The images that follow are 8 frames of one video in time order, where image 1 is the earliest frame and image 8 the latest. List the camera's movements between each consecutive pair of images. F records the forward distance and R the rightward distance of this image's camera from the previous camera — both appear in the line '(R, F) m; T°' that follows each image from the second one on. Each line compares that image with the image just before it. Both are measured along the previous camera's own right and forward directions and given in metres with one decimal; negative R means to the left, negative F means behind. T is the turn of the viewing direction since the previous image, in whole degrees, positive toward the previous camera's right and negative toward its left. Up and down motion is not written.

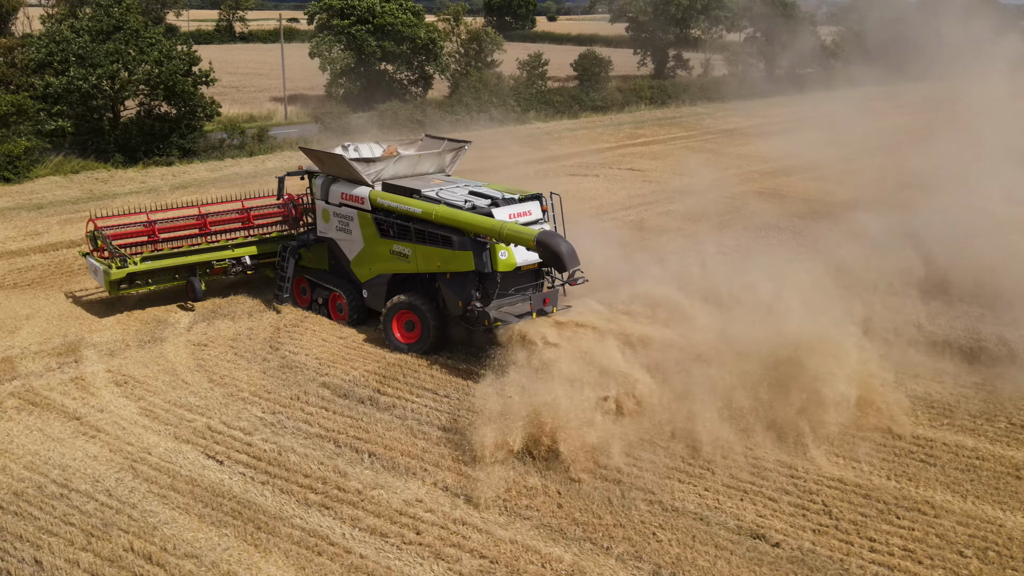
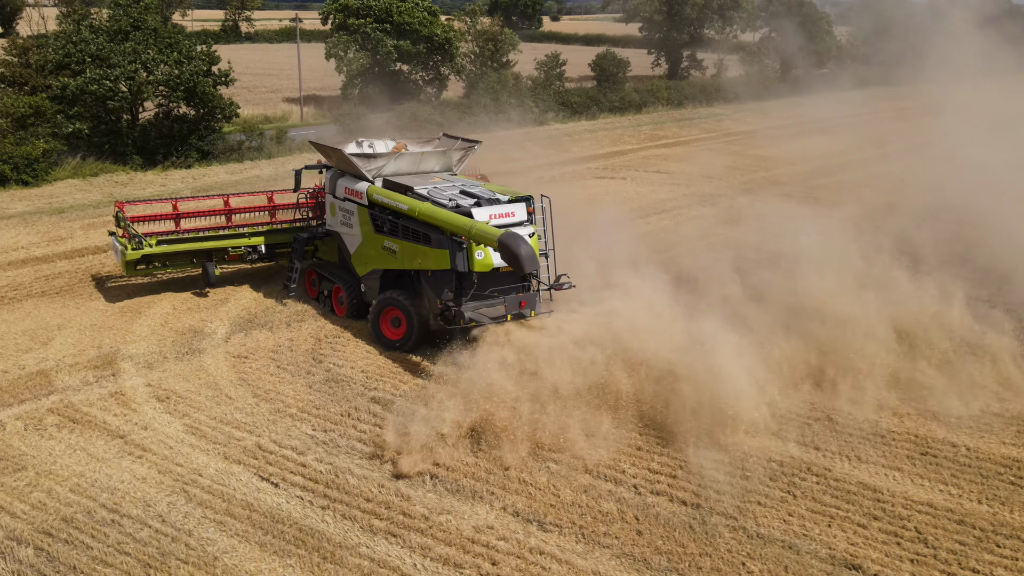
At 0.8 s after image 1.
(-0.7, +0.3) m; 0°
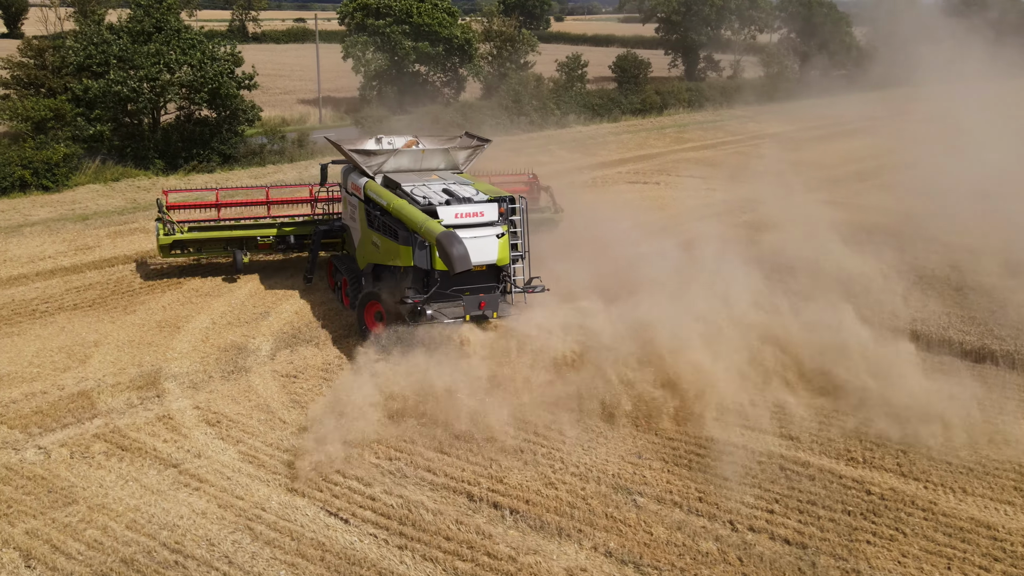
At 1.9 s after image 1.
(-0.9, +0.4) m; 0°
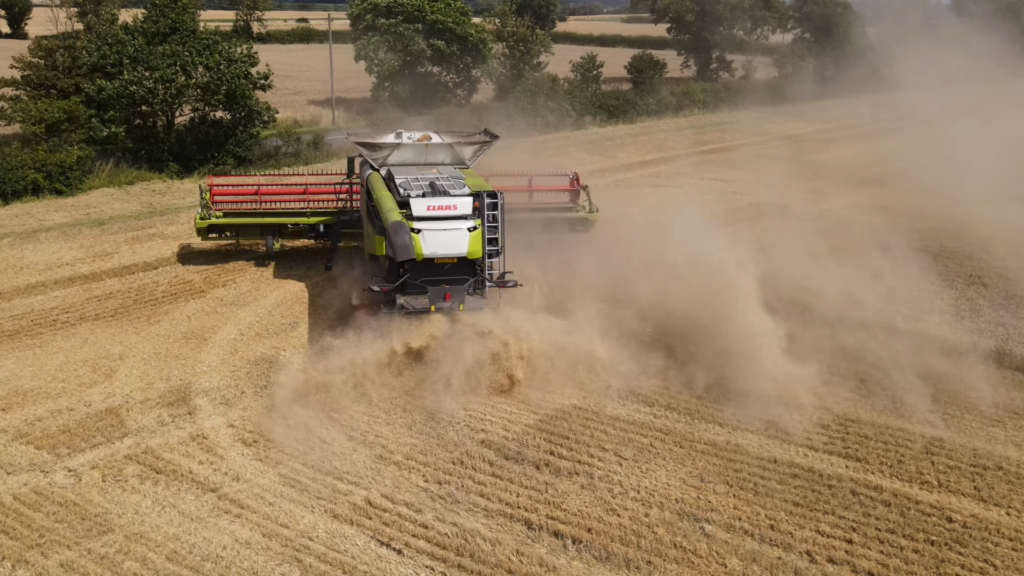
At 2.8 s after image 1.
(-0.6, +0.4) m; 0°
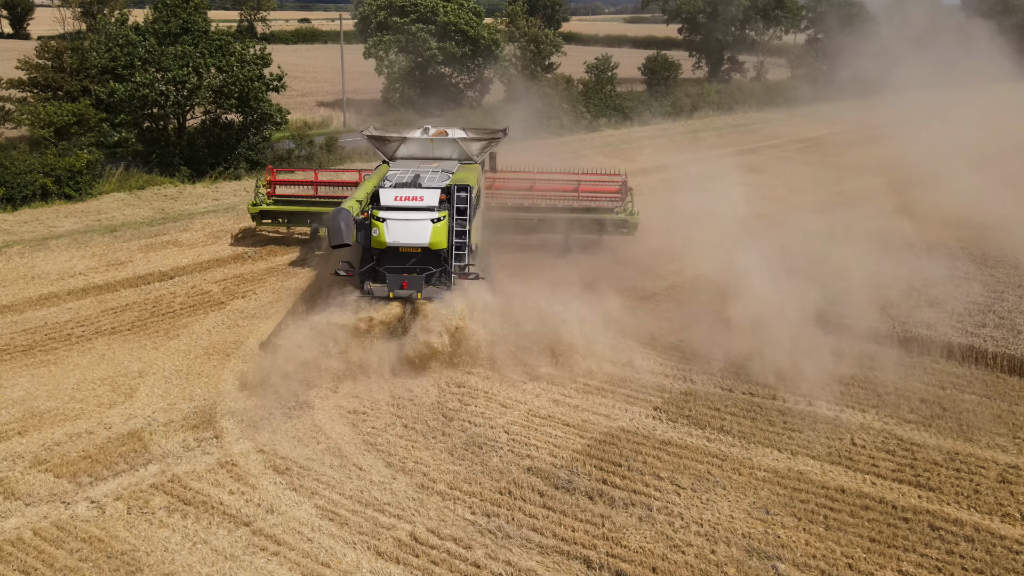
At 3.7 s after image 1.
(-0.5, +0.4) m; 0°
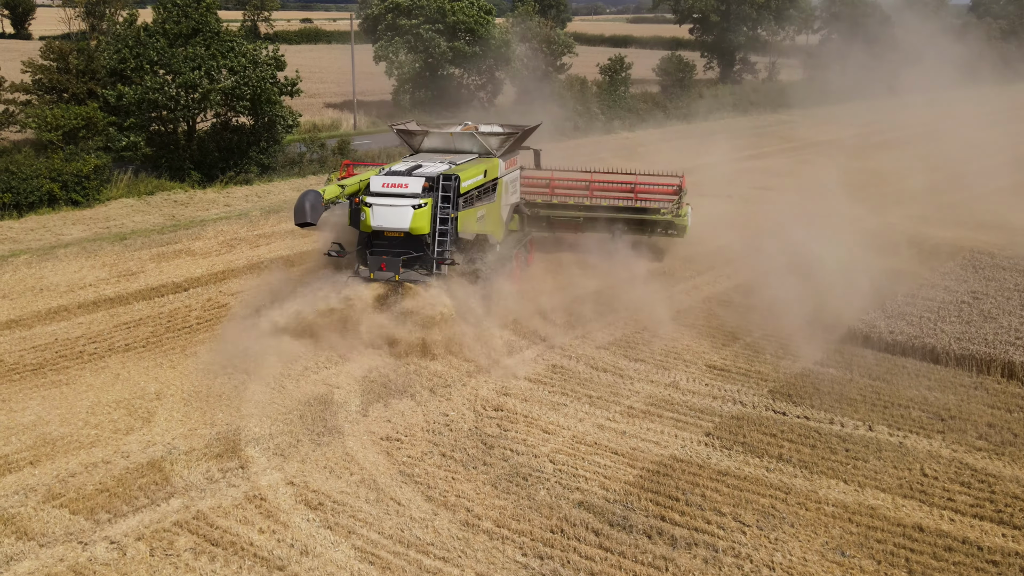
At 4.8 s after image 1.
(-0.5, +0.5) m; 0°
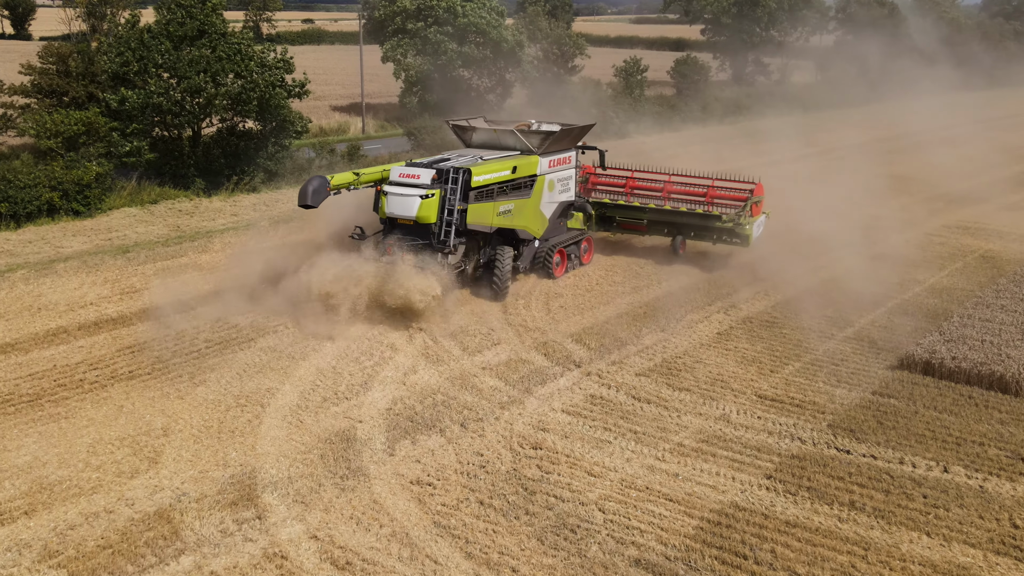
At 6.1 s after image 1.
(-0.4, +0.7) m; 0°
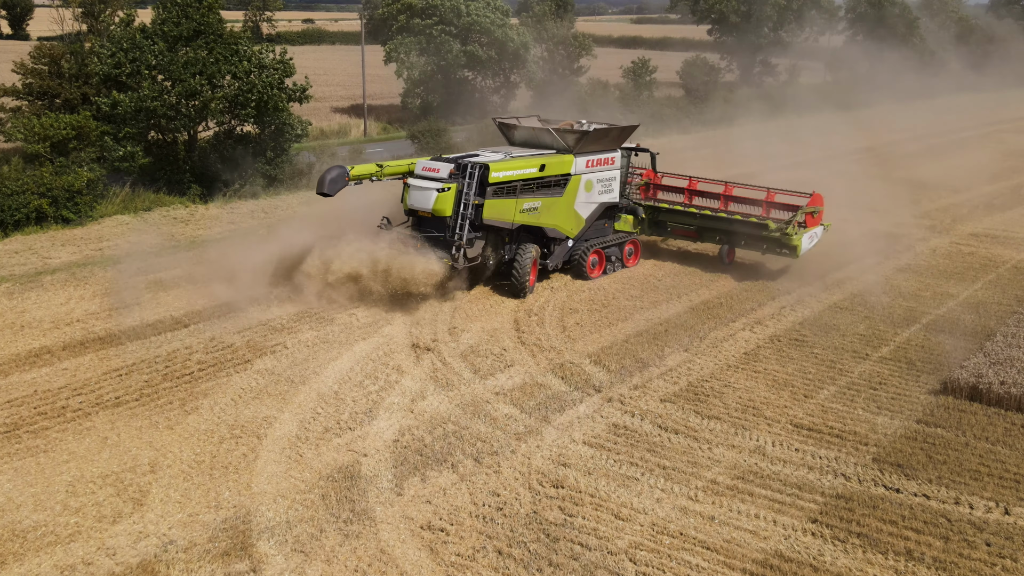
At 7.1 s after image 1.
(-0.2, +0.6) m; 0°
